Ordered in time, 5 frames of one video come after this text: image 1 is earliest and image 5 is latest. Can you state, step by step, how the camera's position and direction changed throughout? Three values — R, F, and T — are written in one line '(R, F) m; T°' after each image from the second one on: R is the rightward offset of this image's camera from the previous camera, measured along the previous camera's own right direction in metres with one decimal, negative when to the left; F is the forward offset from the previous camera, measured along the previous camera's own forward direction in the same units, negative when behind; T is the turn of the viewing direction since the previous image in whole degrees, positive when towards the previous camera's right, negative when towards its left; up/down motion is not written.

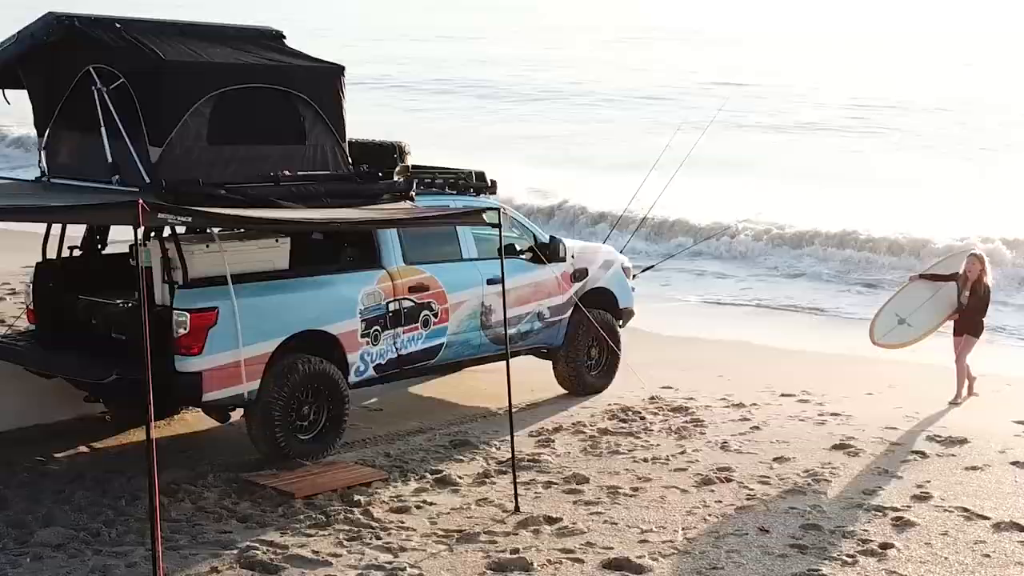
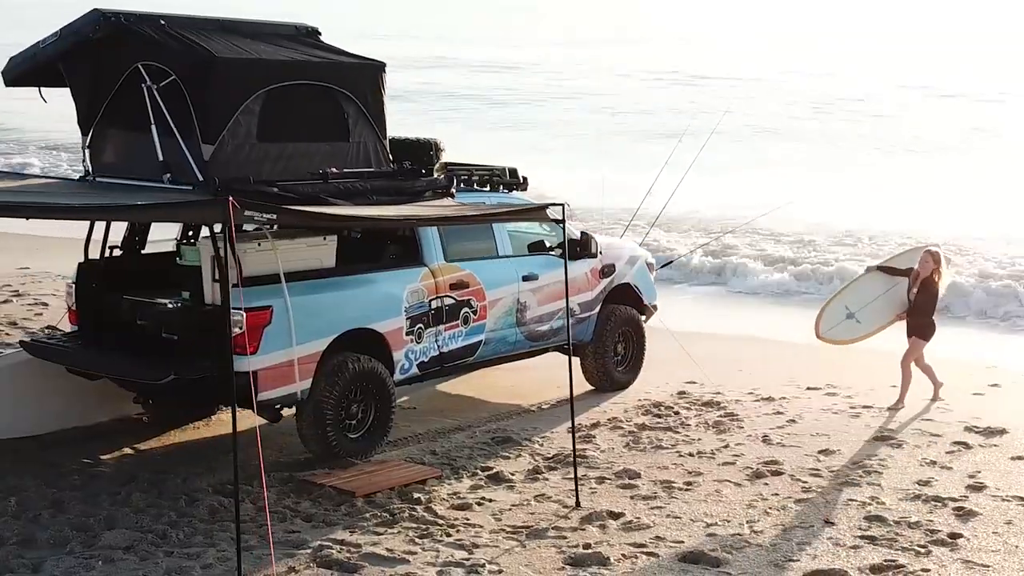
(-0.4, 0.0) m; +1°
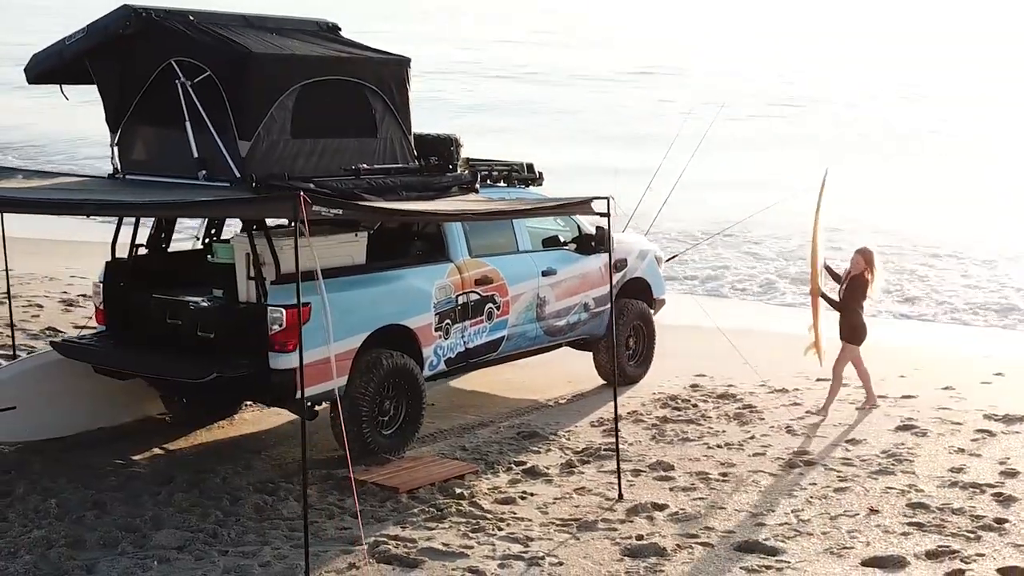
(-0.4, 0.0) m; +1°
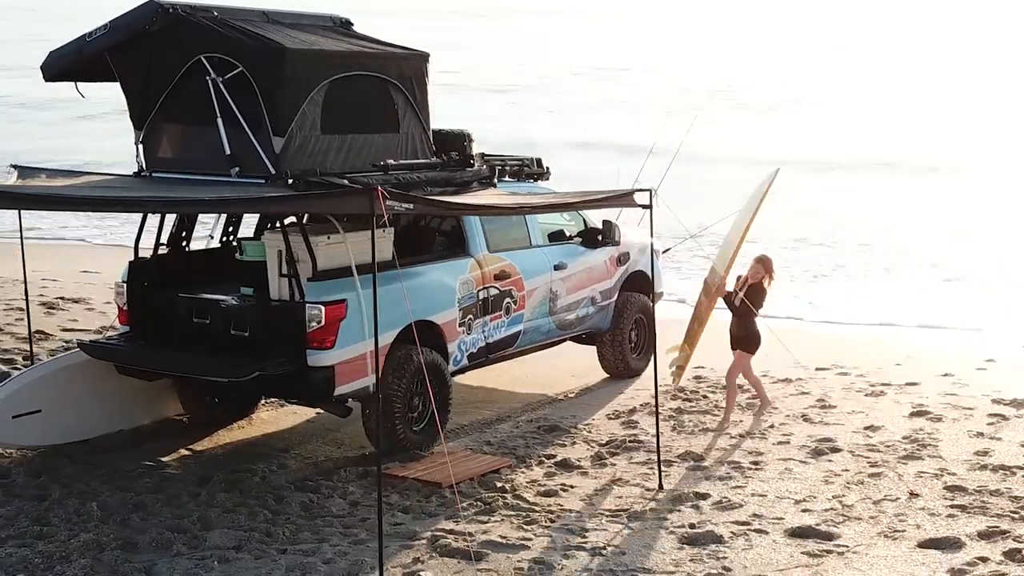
(-0.4, 0.0) m; +2°
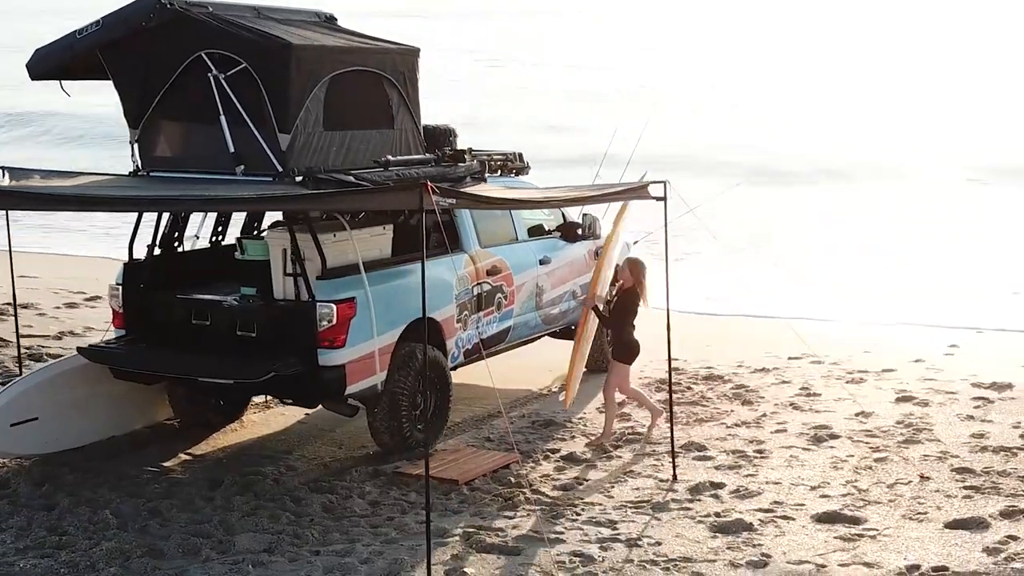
(-0.4, 0.0) m; +4°
